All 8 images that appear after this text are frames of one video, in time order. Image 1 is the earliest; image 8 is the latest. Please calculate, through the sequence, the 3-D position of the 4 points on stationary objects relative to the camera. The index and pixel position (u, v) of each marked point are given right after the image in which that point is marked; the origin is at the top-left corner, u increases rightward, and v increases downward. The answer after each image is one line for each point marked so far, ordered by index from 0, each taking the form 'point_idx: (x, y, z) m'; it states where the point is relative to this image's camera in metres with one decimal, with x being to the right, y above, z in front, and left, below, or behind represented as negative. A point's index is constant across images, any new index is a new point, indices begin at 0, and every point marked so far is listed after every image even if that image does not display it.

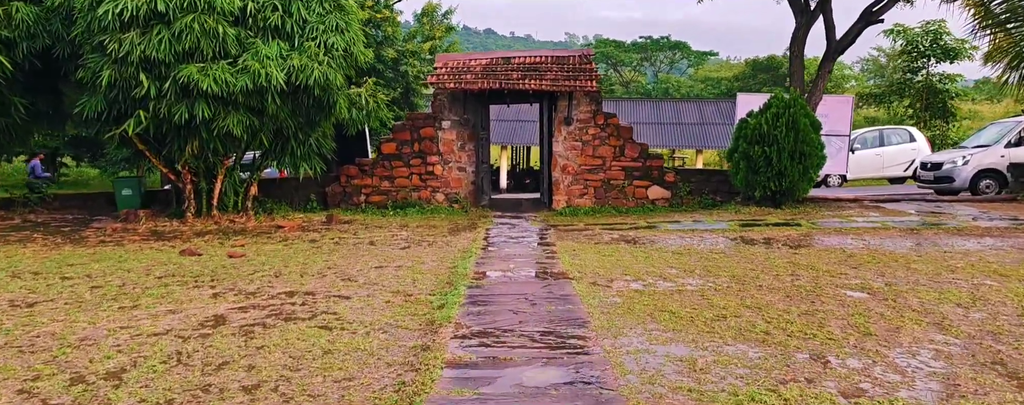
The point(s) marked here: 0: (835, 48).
0: (+4.7, +2.2, +10.4) m
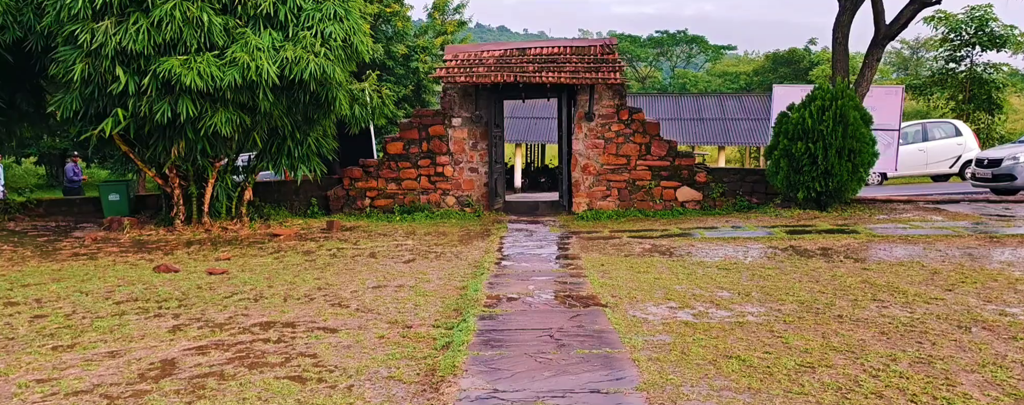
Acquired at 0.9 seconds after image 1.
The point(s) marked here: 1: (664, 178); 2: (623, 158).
0: (+4.9, +2.2, +9.5) m
1: (+2.1, +0.3, +10.0) m
2: (+1.5, +0.6, +10.0) m
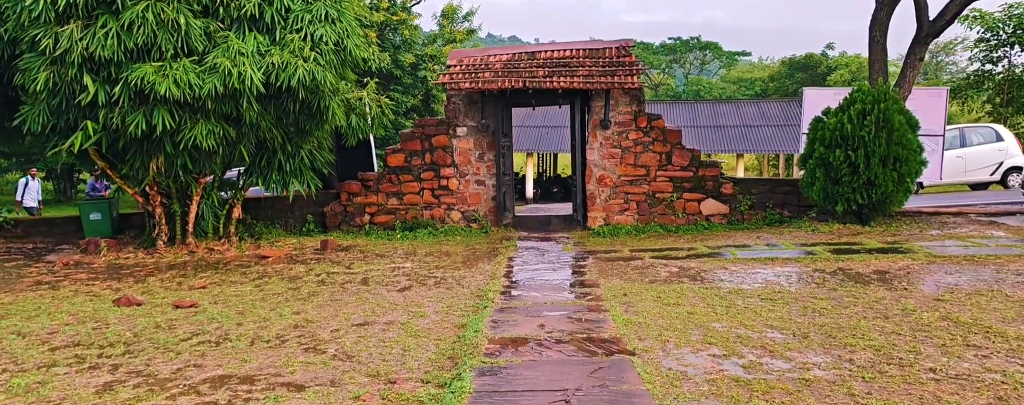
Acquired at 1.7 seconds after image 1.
0: (+5.0, +2.0, +8.7) m
1: (+2.2, +0.2, +9.2) m
2: (+1.7, +0.4, +9.3) m
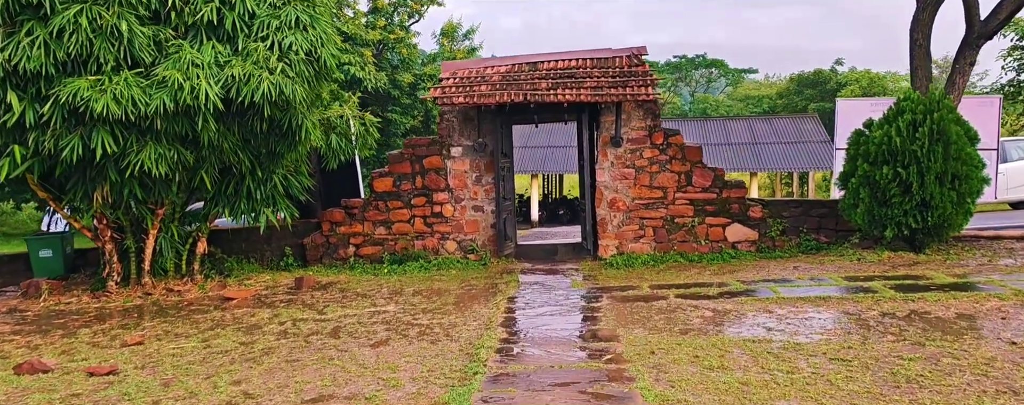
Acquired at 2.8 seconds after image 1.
0: (+5.0, +1.8, +7.7) m
1: (+2.2, -0.1, +8.2) m
2: (+1.7, +0.1, +8.3) m
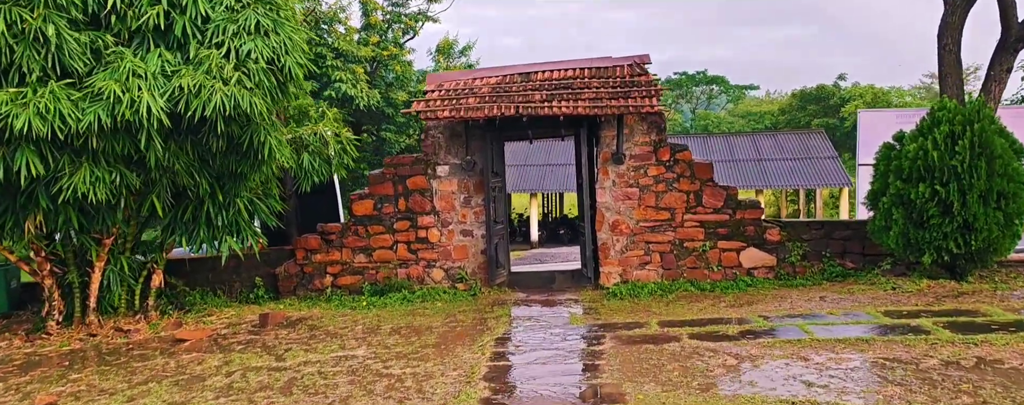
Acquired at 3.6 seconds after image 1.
0: (+4.9, +1.6, +7.0) m
1: (+2.2, -0.4, +7.4) m
2: (+1.6, -0.1, +7.5) m
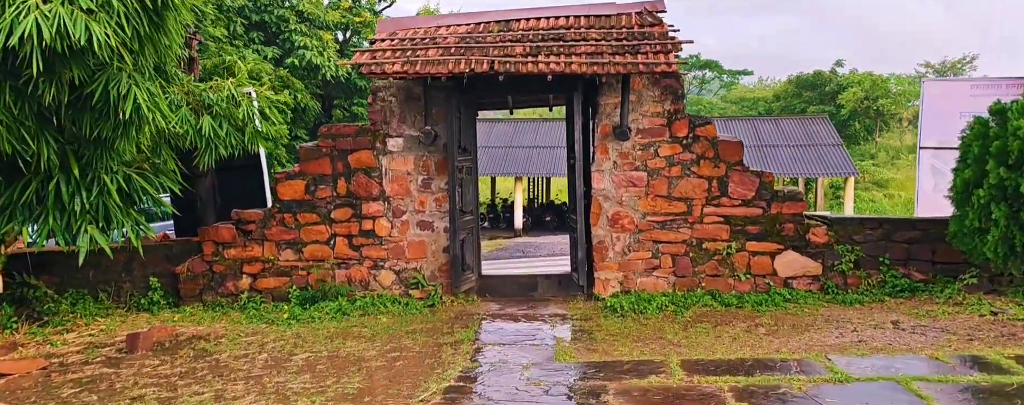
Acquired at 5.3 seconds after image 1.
0: (+4.7, +1.6, +5.3) m
1: (+1.9, -0.3, +5.8) m
2: (+1.4, 0.0, +5.8) m
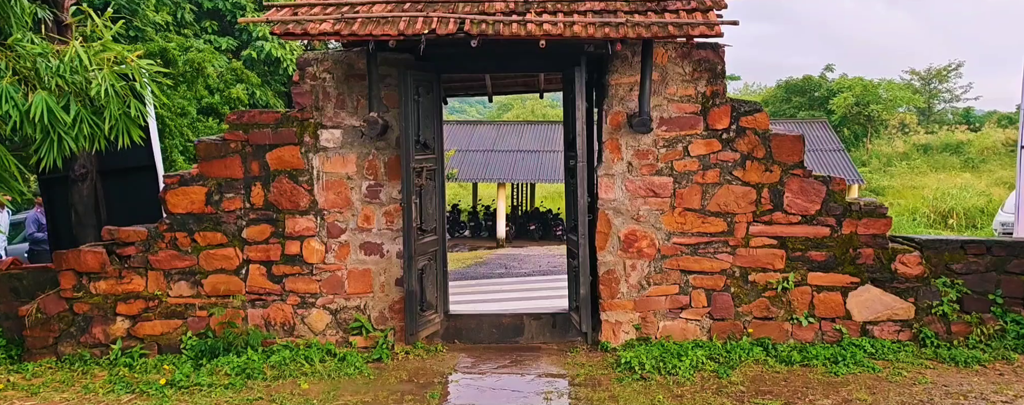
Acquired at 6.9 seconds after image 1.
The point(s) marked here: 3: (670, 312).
0: (+4.6, +1.5, +3.8) m
1: (+1.8, -0.4, +4.2) m
2: (+1.2, -0.1, +4.2) m
3: (+1.0, -0.7, +4.3) m
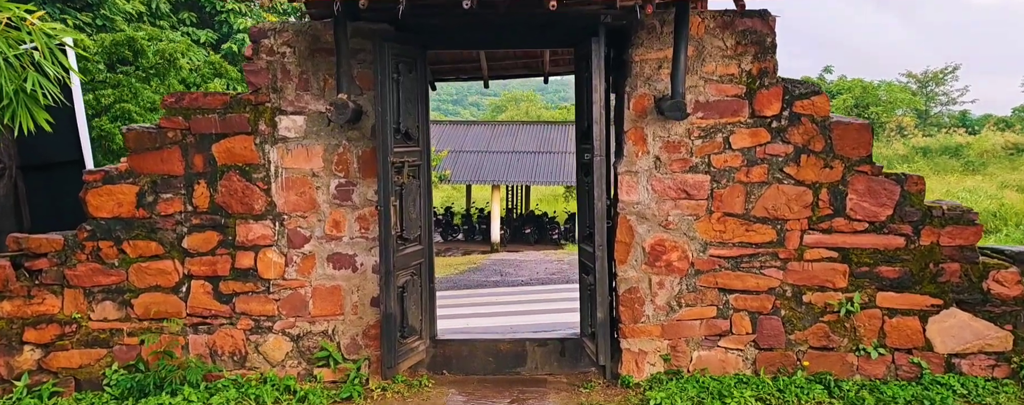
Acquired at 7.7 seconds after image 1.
0: (+4.6, +1.5, +3.1) m
1: (+1.8, -0.4, +3.4) m
2: (+1.2, -0.1, +3.4) m
3: (+1.0, -0.7, +3.5) m
